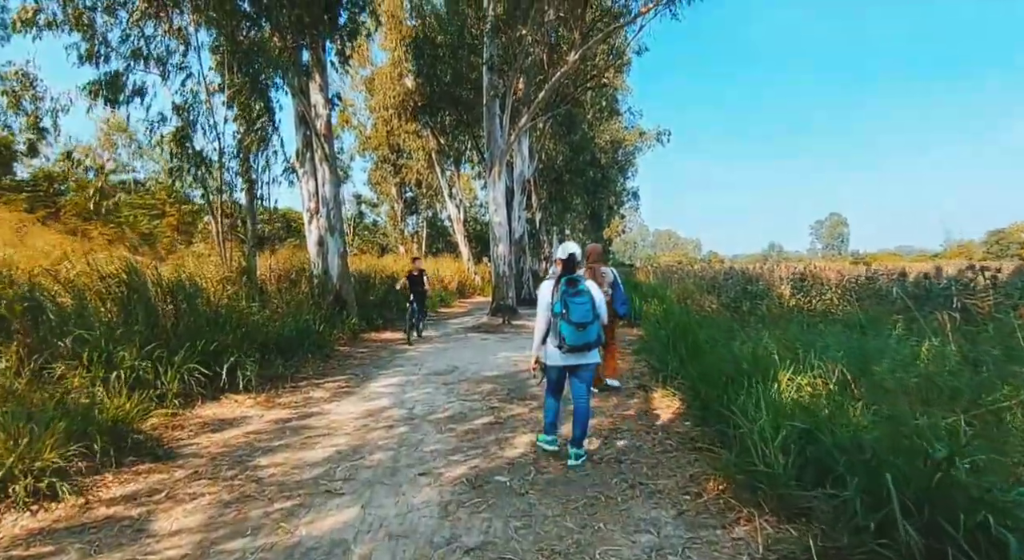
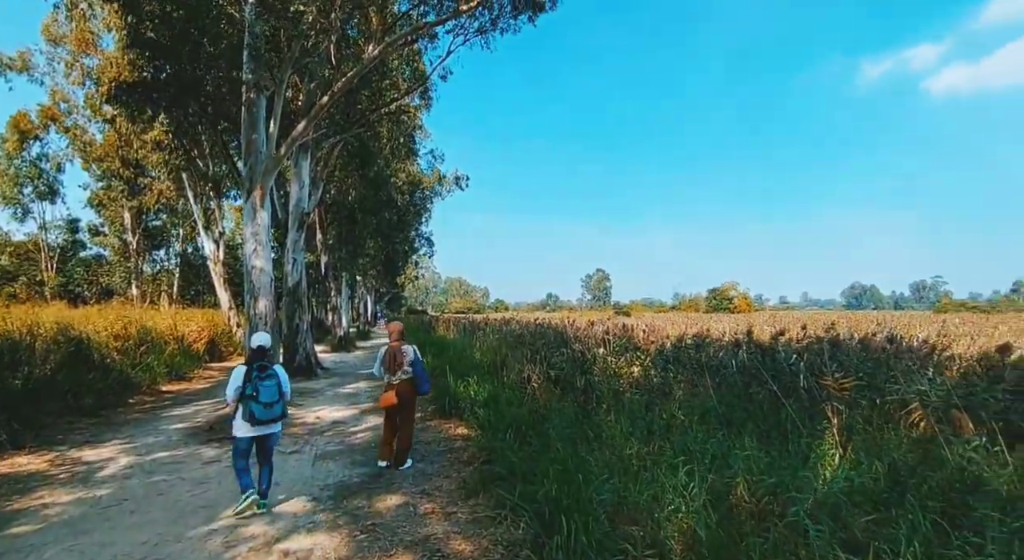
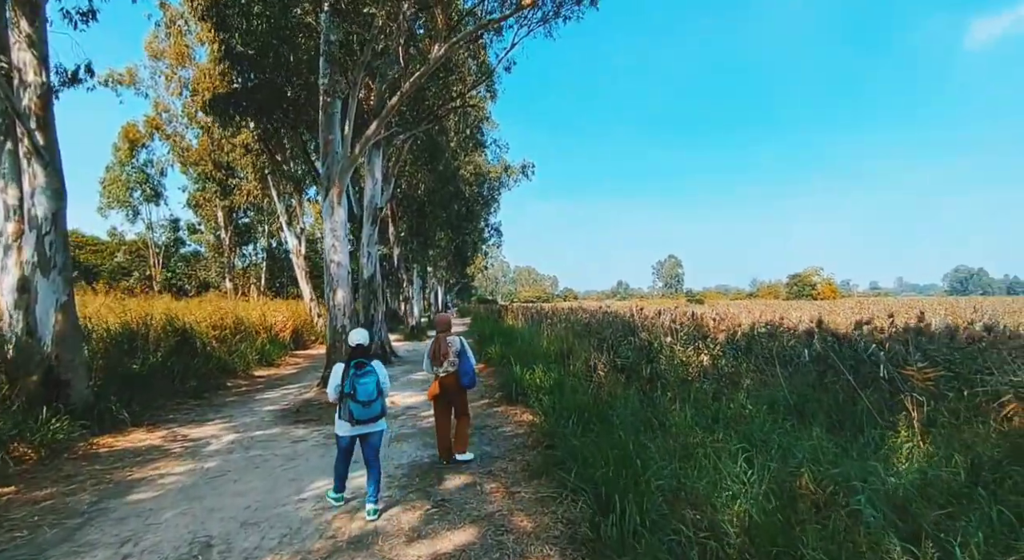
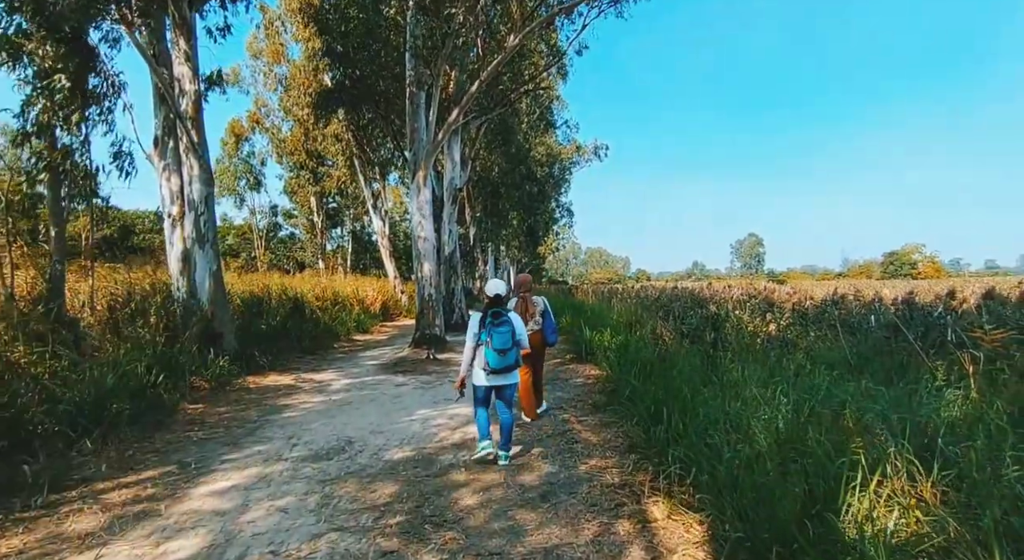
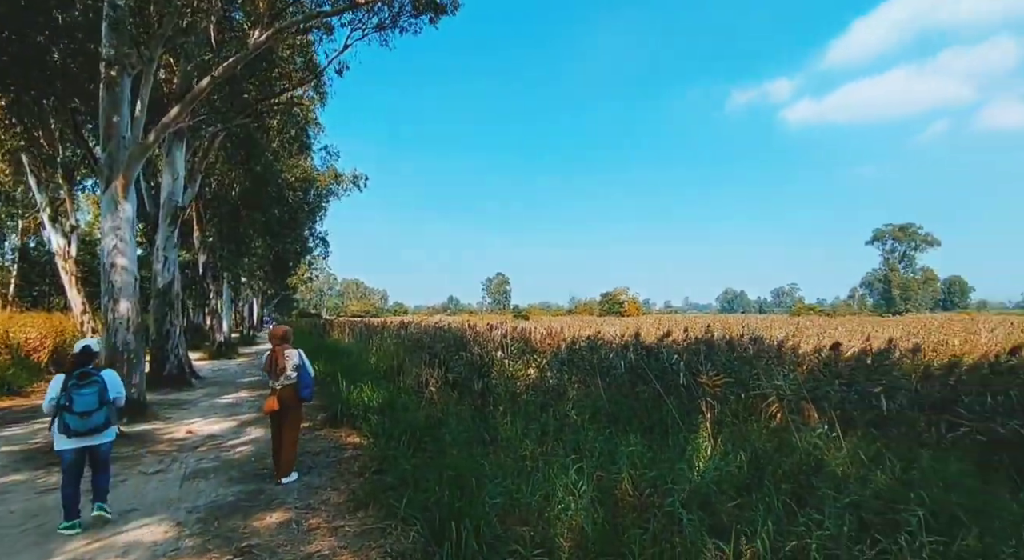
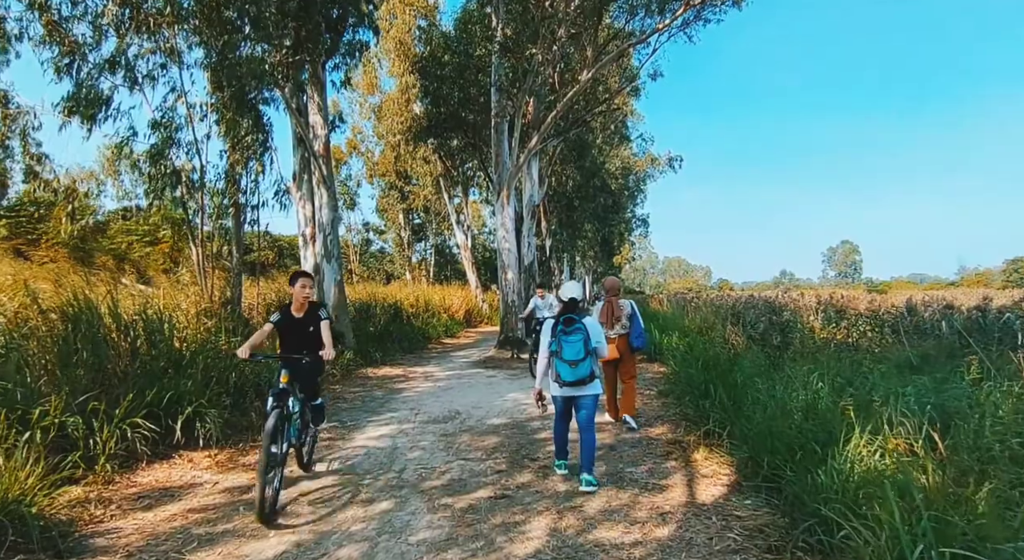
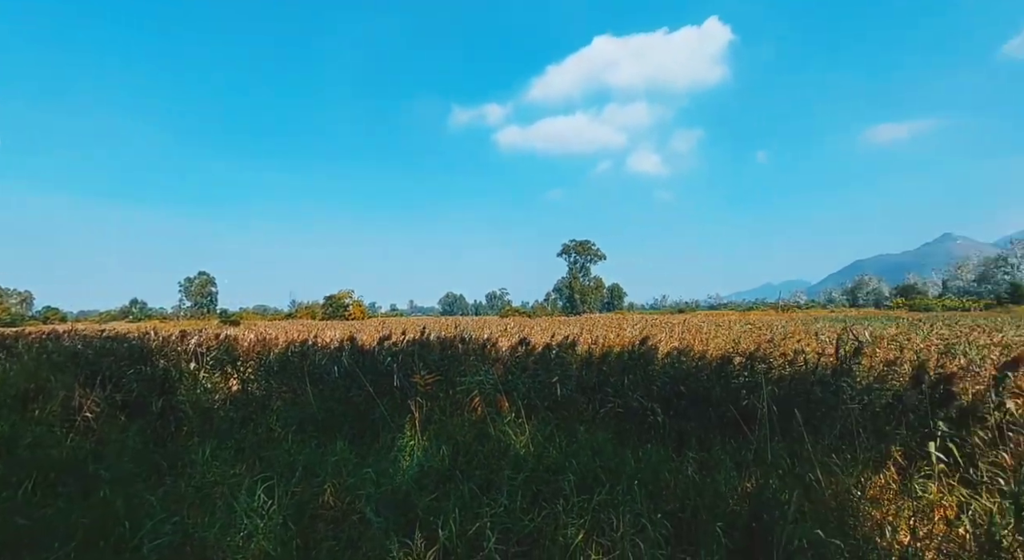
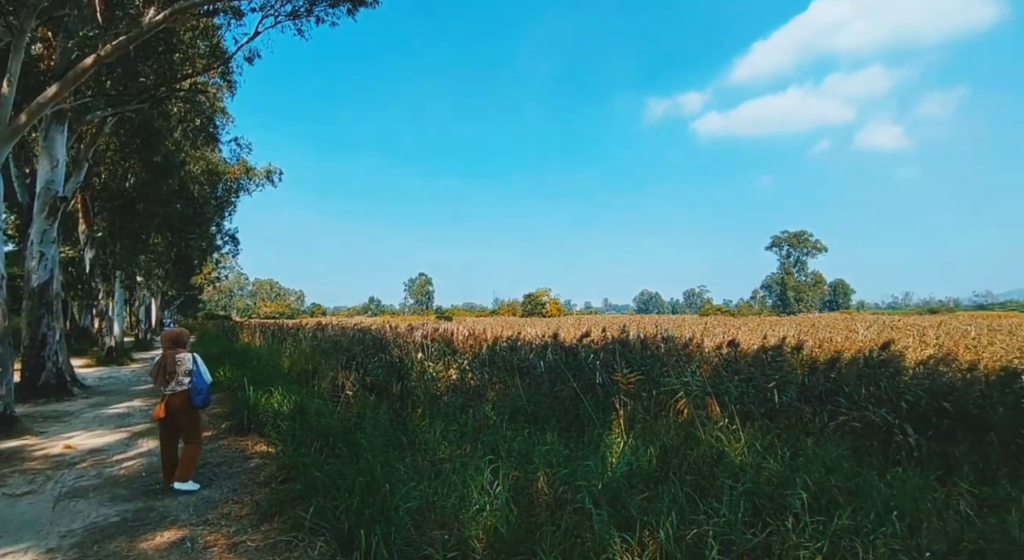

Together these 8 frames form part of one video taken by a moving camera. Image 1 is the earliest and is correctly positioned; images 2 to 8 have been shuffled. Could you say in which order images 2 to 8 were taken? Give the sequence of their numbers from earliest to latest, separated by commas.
6, 4, 3, 2, 5, 8, 7
